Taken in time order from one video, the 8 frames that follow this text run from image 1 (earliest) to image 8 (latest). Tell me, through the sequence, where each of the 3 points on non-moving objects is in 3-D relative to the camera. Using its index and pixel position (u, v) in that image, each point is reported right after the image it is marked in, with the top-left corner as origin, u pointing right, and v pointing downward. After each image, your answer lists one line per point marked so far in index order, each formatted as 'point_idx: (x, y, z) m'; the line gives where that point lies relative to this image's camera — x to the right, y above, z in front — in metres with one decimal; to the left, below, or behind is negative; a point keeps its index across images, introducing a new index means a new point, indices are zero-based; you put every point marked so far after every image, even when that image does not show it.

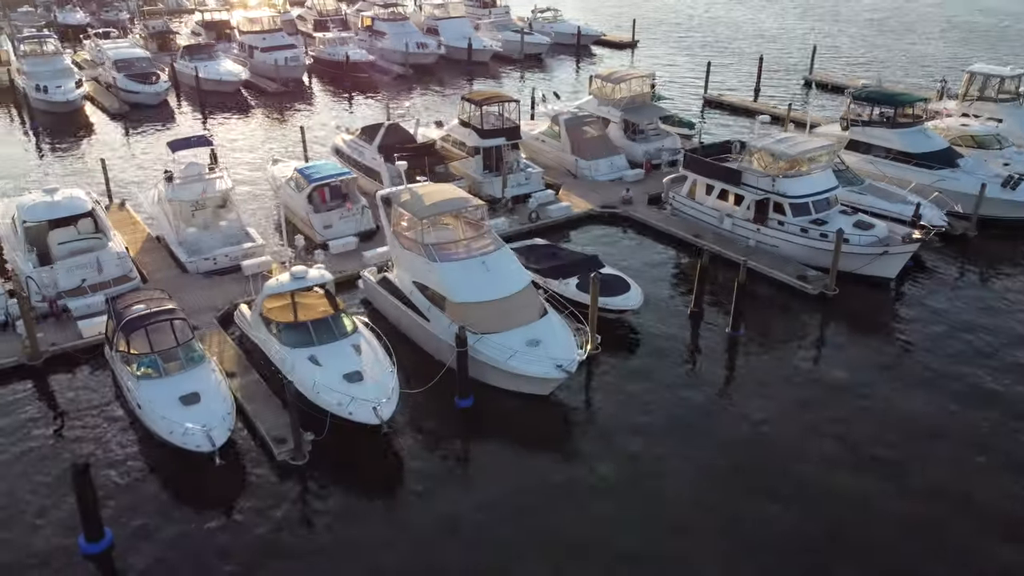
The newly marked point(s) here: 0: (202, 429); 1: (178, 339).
0: (-6.4, -2.9, +16.7) m
1: (-7.7, -1.2, +18.6) m
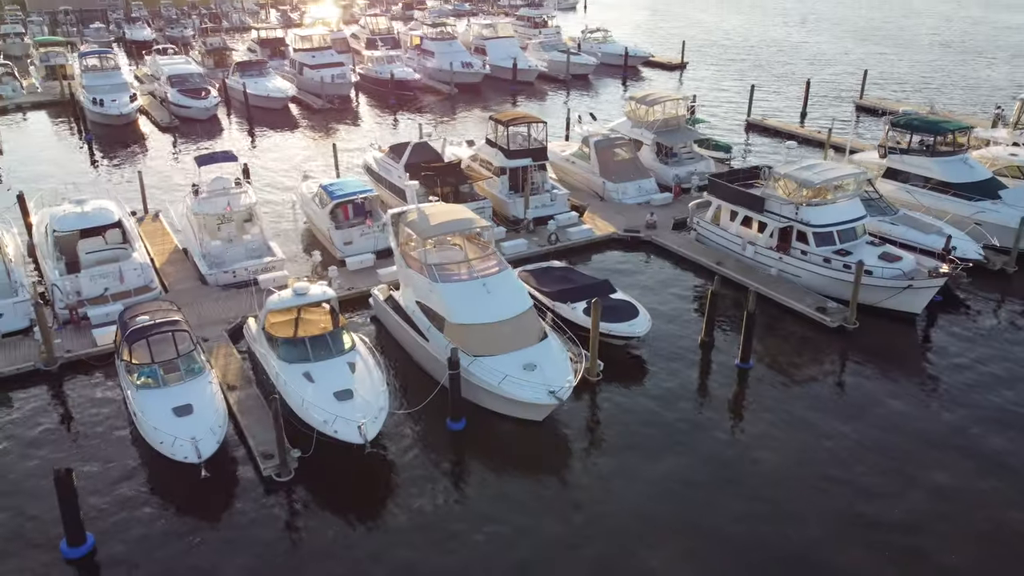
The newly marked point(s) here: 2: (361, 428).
0: (-6.7, -3.2, +16.9) m
1: (-7.9, -1.5, +19.0) m
2: (-3.2, -2.9, +16.9) m
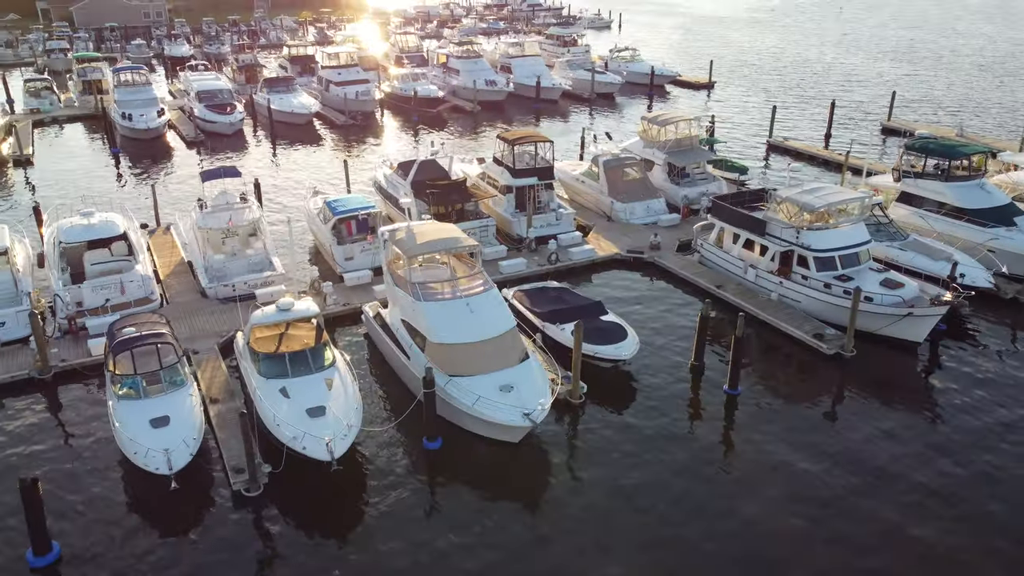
0: (-7.4, -3.5, +17.1) m
1: (-8.4, -1.8, +19.3) m
2: (-3.8, -3.3, +16.9) m
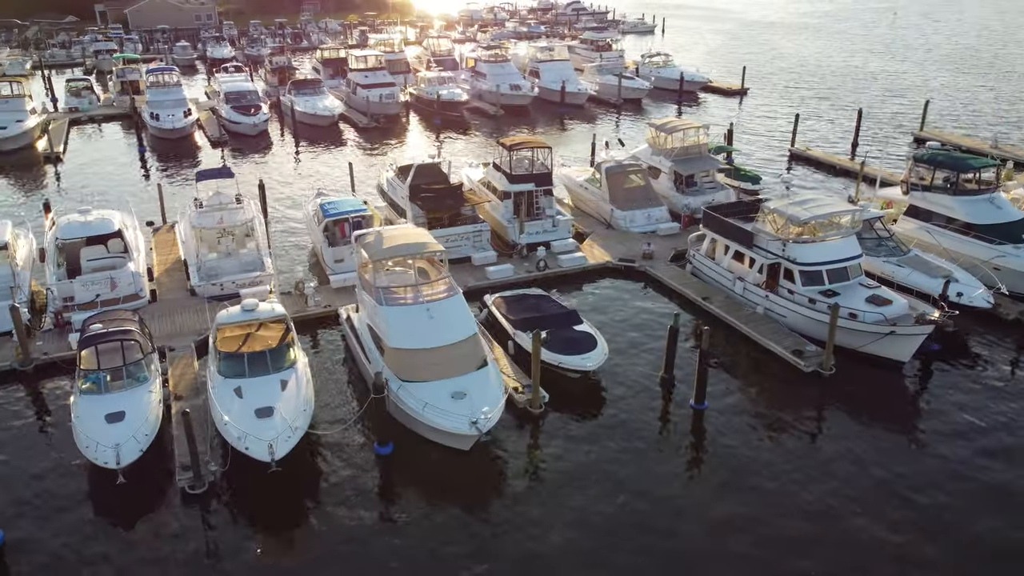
0: (-8.6, -3.4, +17.5) m
1: (-9.4, -1.7, +19.7) m
2: (-5.1, -3.3, +17.0) m
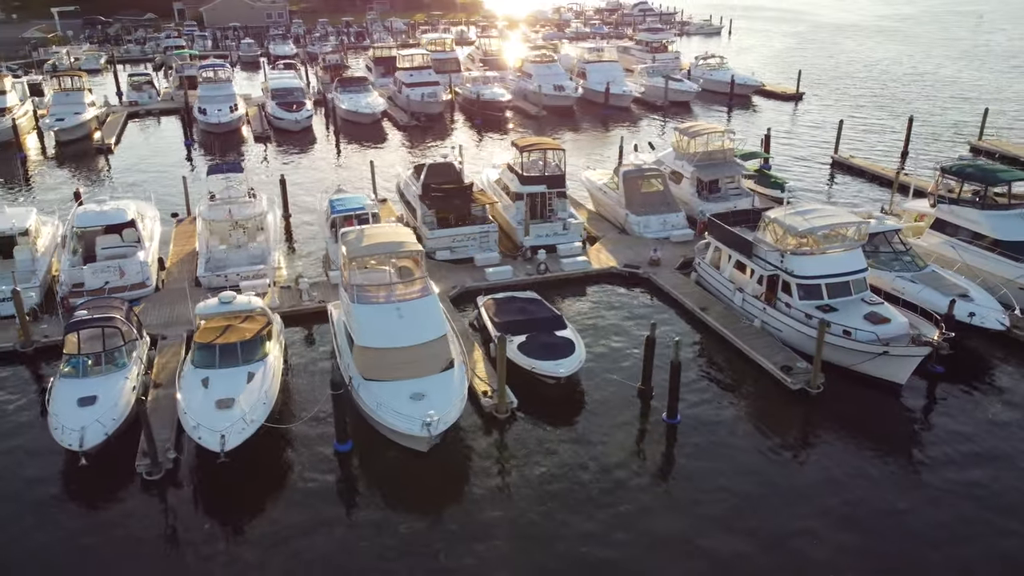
0: (-9.6, -3.2, +18.1) m
1: (-10.2, -1.4, +20.4) m
2: (-6.2, -3.2, +17.3) m
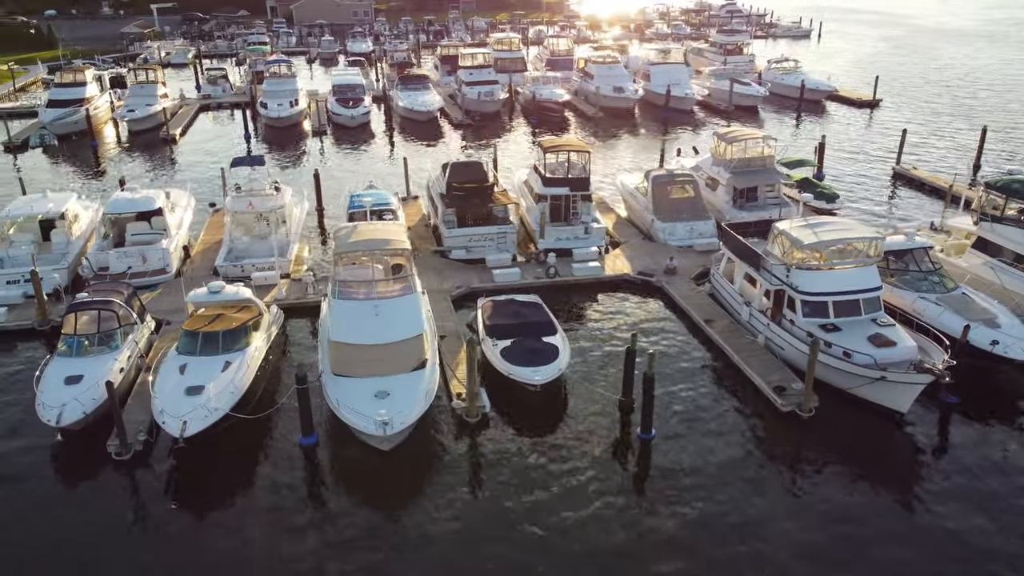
0: (-10.5, -2.8, +18.8) m
1: (-10.7, -1.0, +21.2) m
2: (-7.1, -3.0, +17.7) m
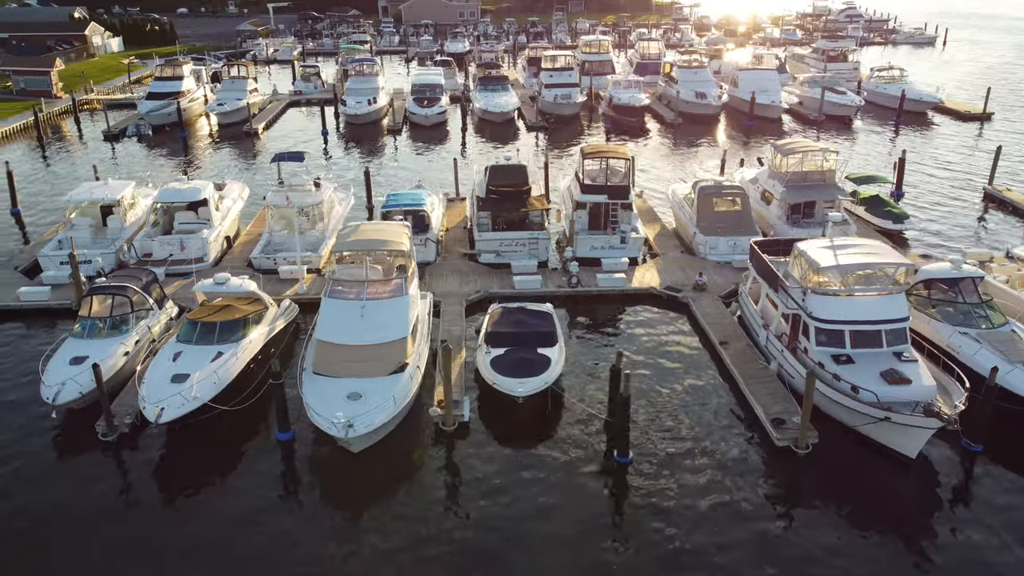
0: (-11.0, -2.4, +19.8) m
1: (-10.8, -0.6, +22.2) m
2: (-7.9, -2.8, +18.2) m
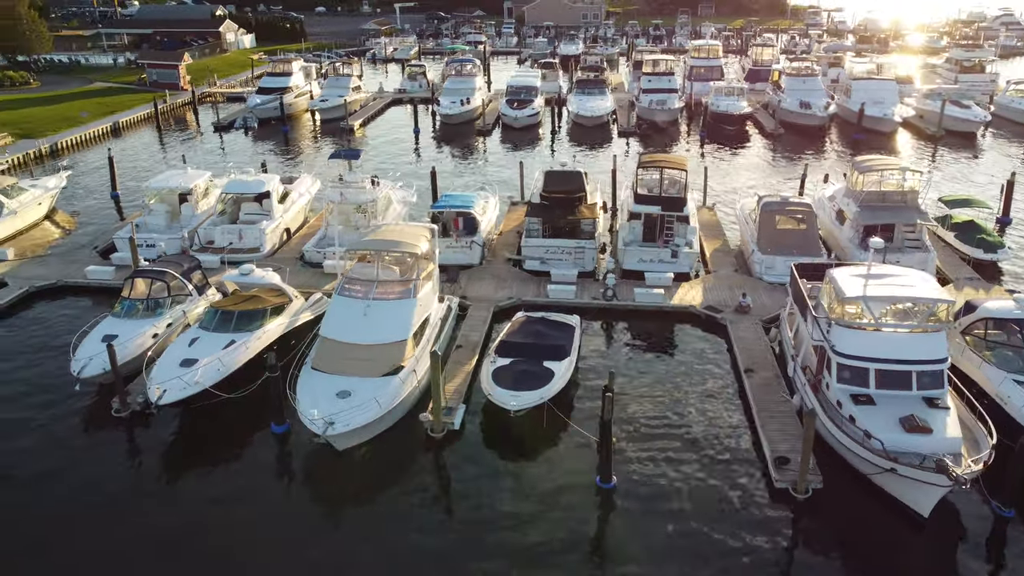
0: (-11.0, -1.9, +21.1) m
1: (-10.3, -0.2, +23.4) m
2: (-8.2, -2.5, +19.0) m
